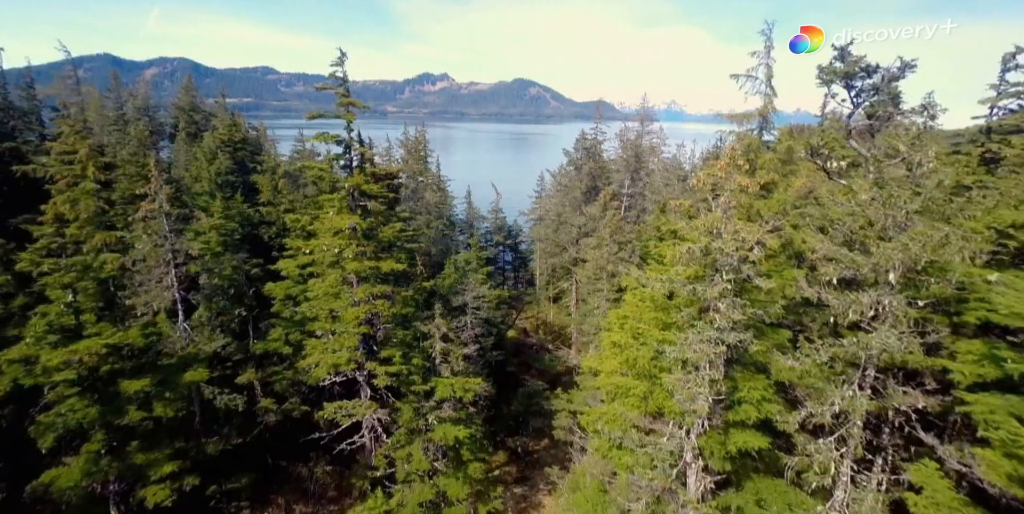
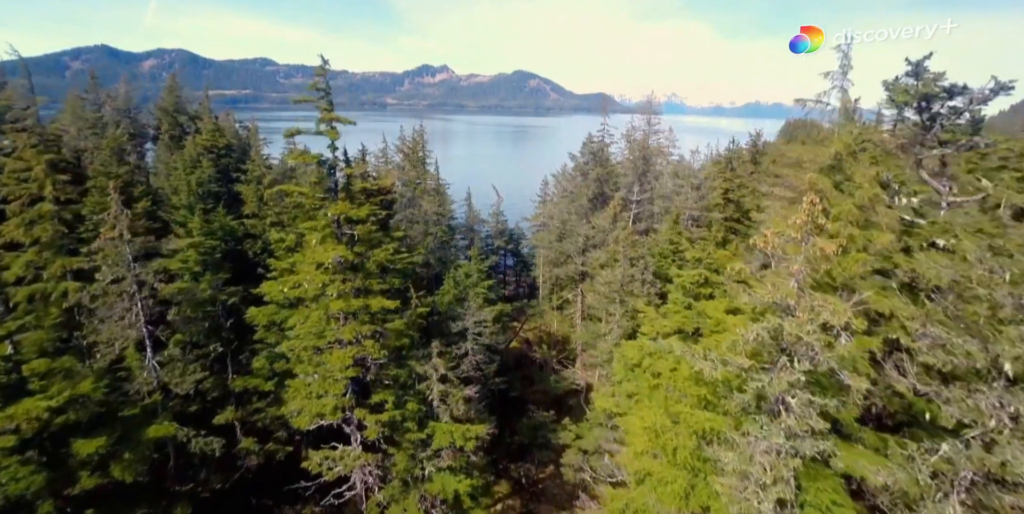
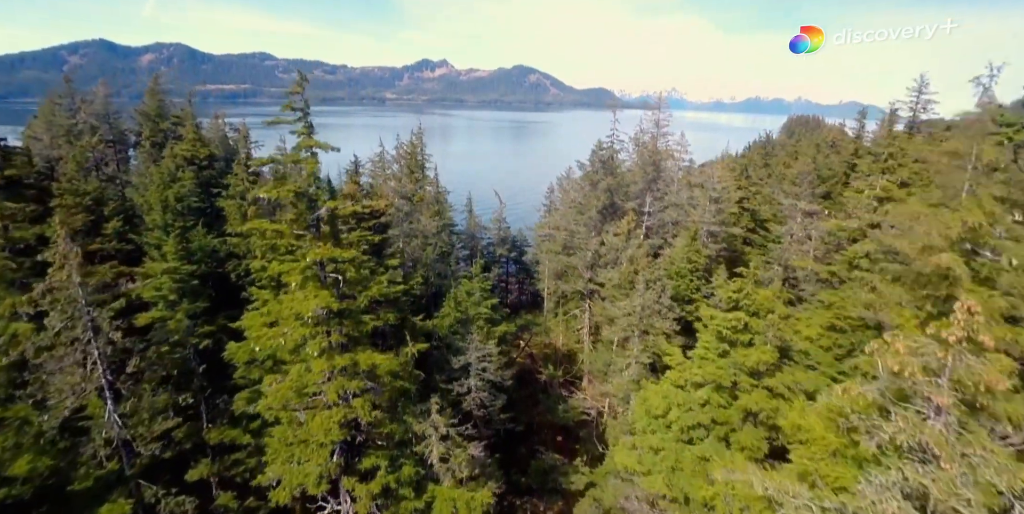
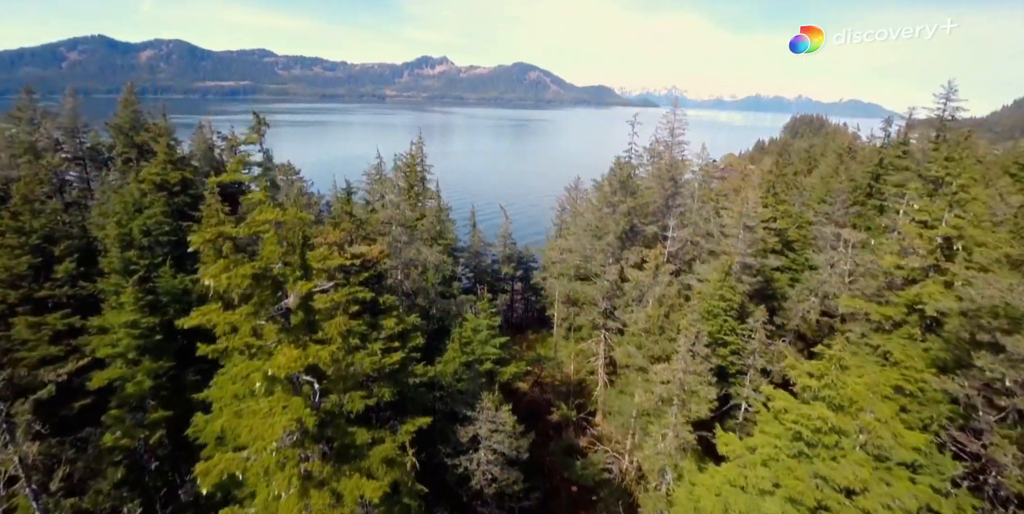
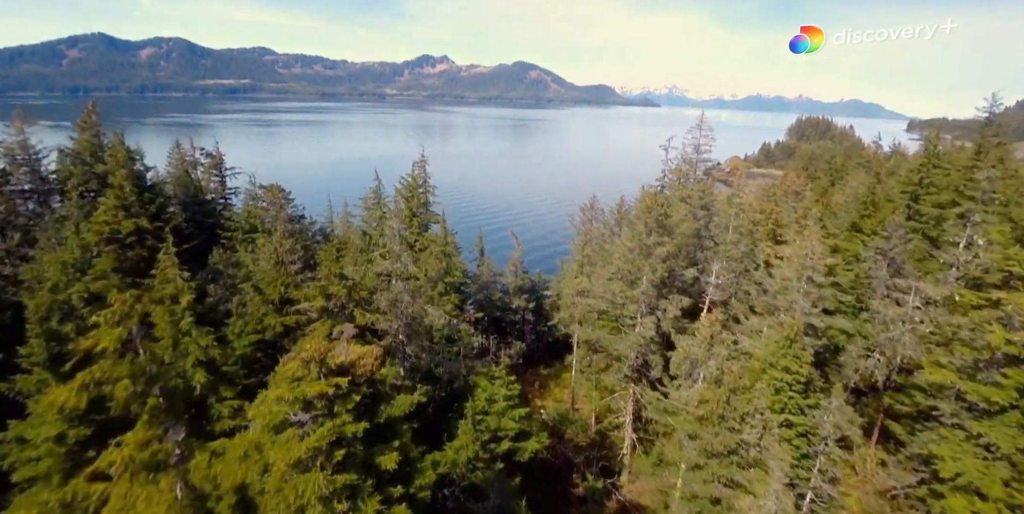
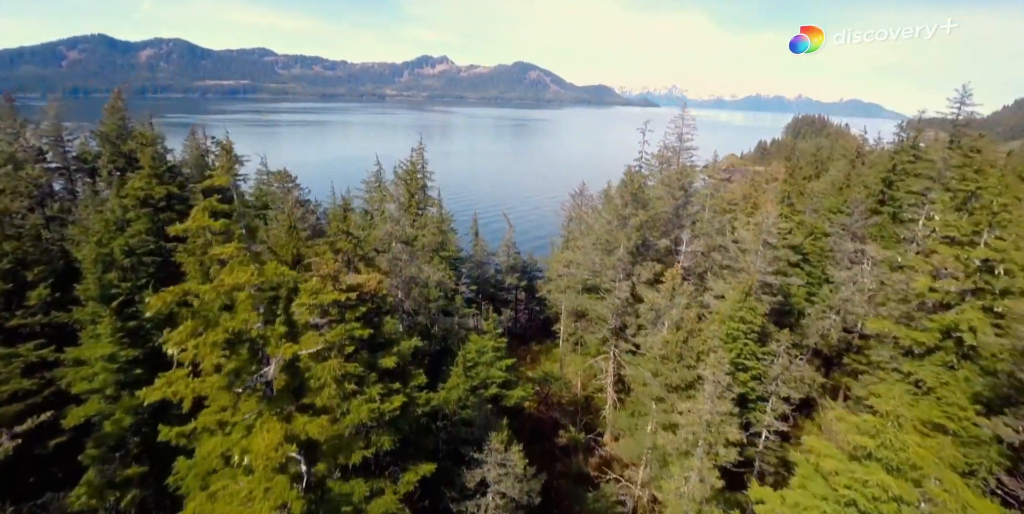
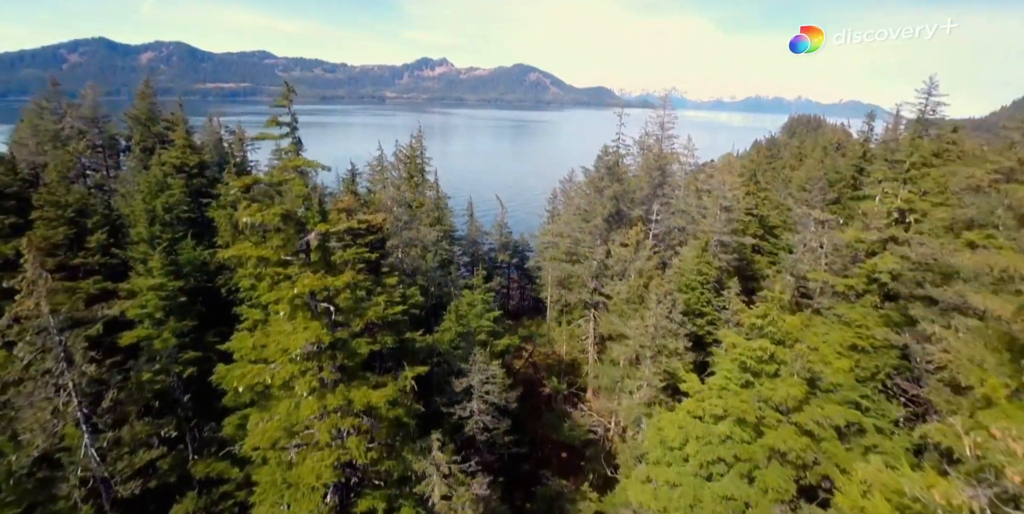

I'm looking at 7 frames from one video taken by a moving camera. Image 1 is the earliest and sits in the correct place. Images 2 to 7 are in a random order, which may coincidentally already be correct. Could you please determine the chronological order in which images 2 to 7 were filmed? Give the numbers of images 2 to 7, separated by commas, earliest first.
2, 3, 7, 4, 6, 5
